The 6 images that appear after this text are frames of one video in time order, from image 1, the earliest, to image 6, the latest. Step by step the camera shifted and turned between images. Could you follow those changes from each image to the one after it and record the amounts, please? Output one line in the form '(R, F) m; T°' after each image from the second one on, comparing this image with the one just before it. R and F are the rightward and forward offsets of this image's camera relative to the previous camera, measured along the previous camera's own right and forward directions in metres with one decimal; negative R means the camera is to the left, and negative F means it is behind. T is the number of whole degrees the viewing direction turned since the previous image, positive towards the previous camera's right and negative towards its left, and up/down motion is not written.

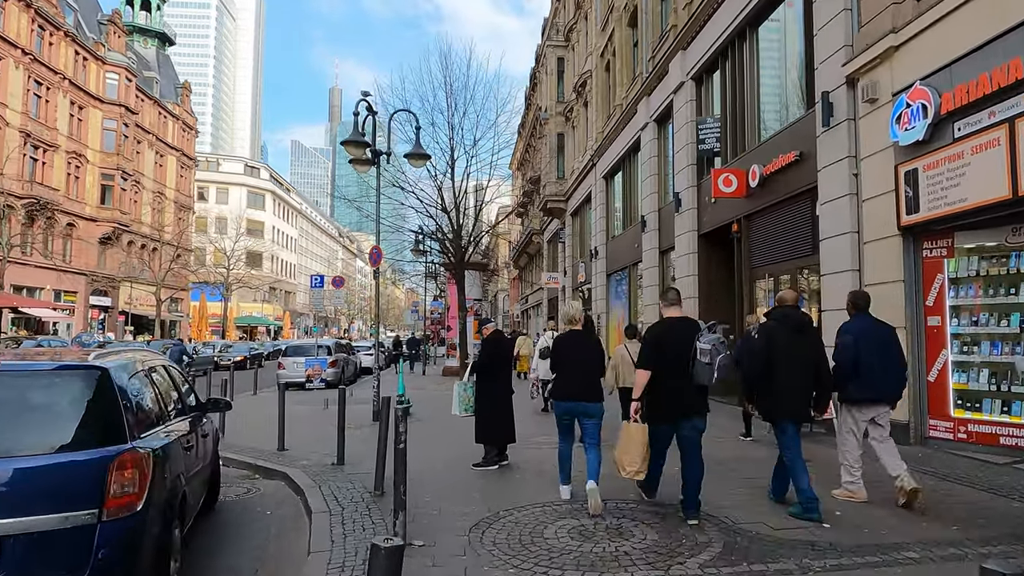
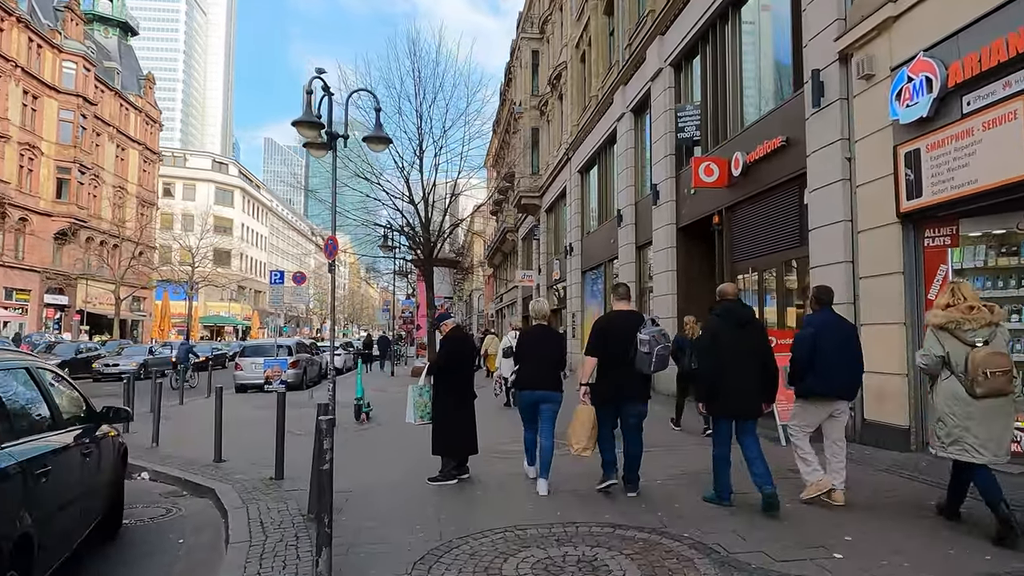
(+0.1, +0.9) m; +2°
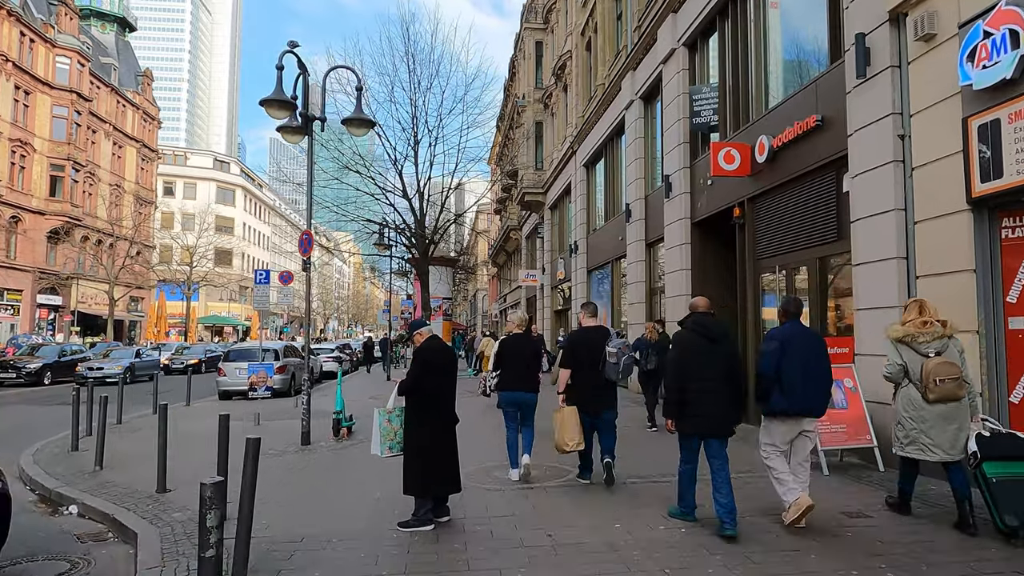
(+0.1, +1.3) m; 0°
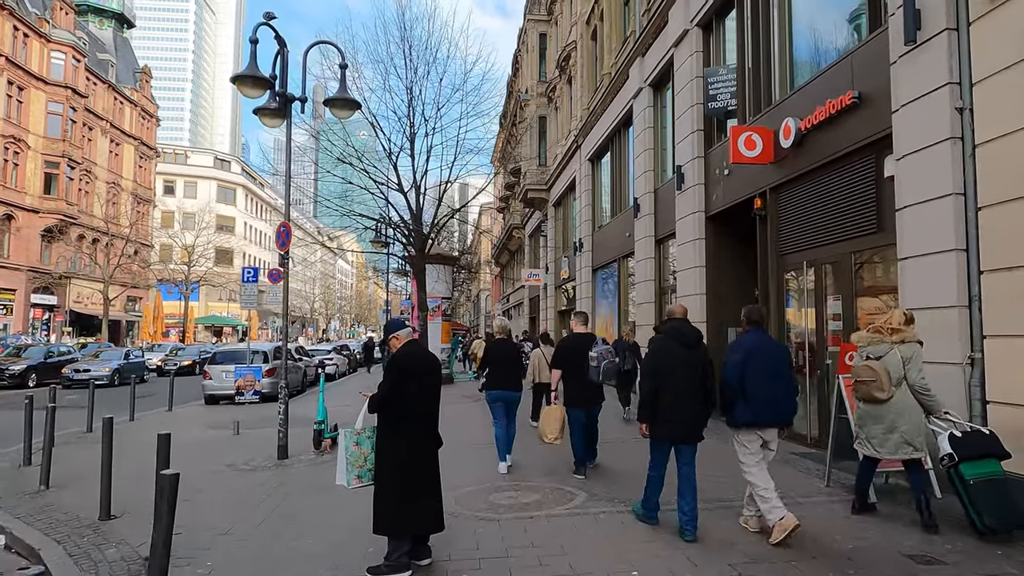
(+0.1, +1.0) m; 0°
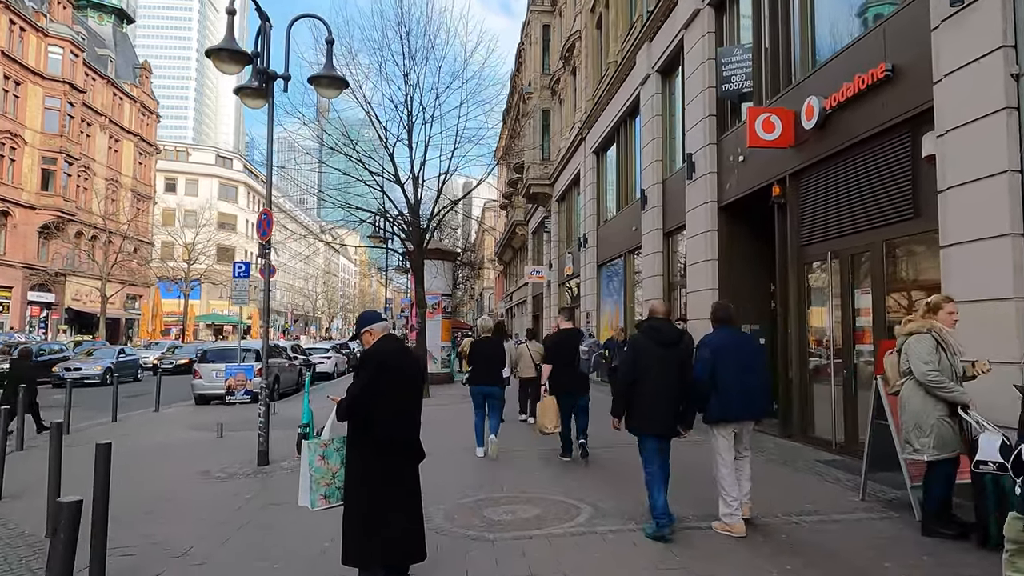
(+0.1, +0.7) m; 0°
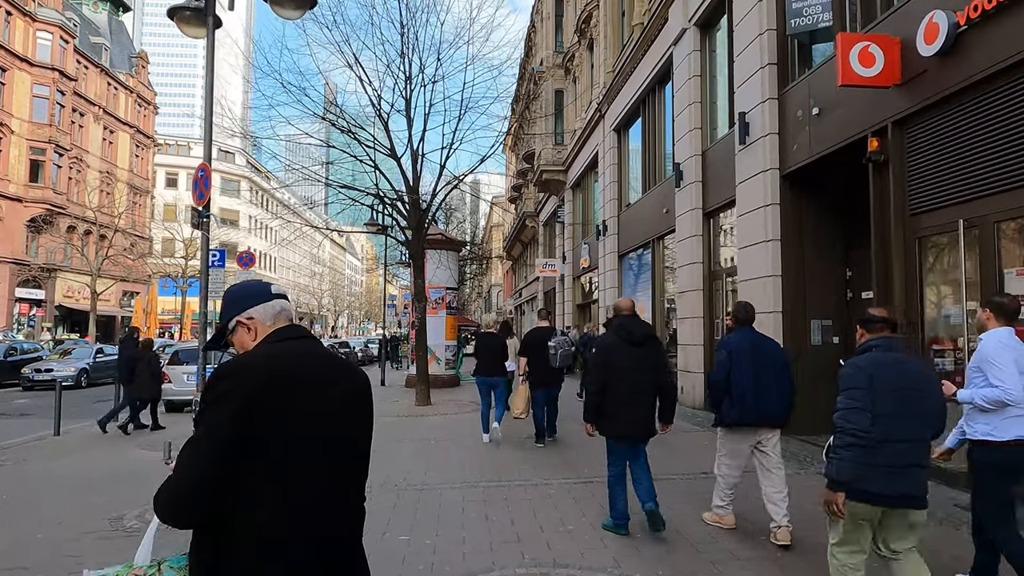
(-0.1, +2.2) m; -1°
